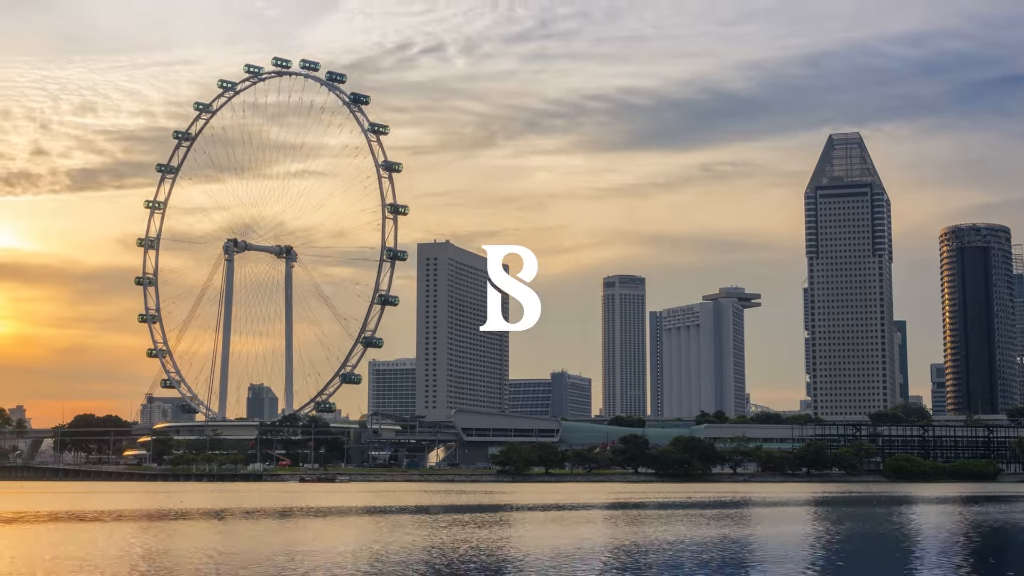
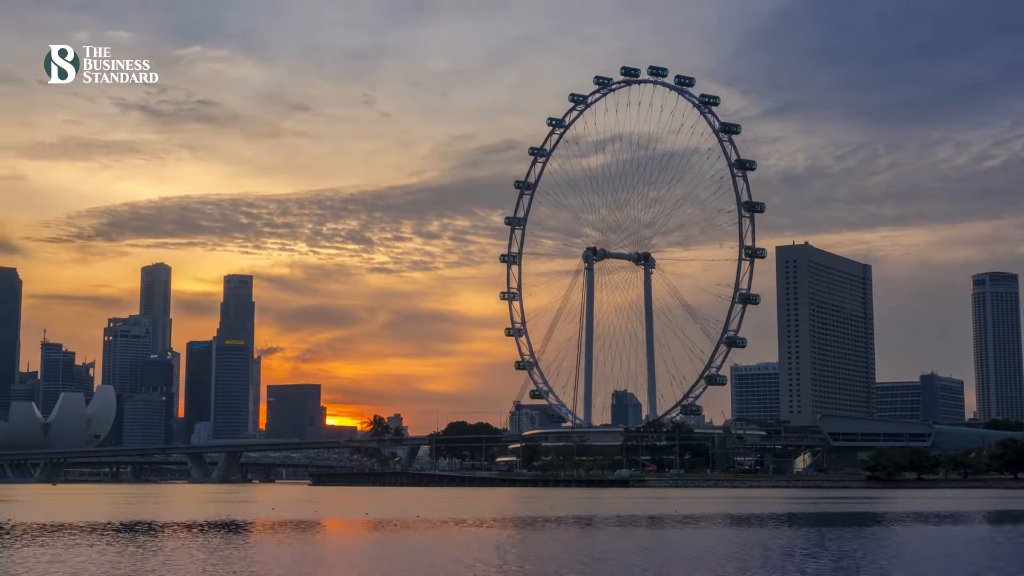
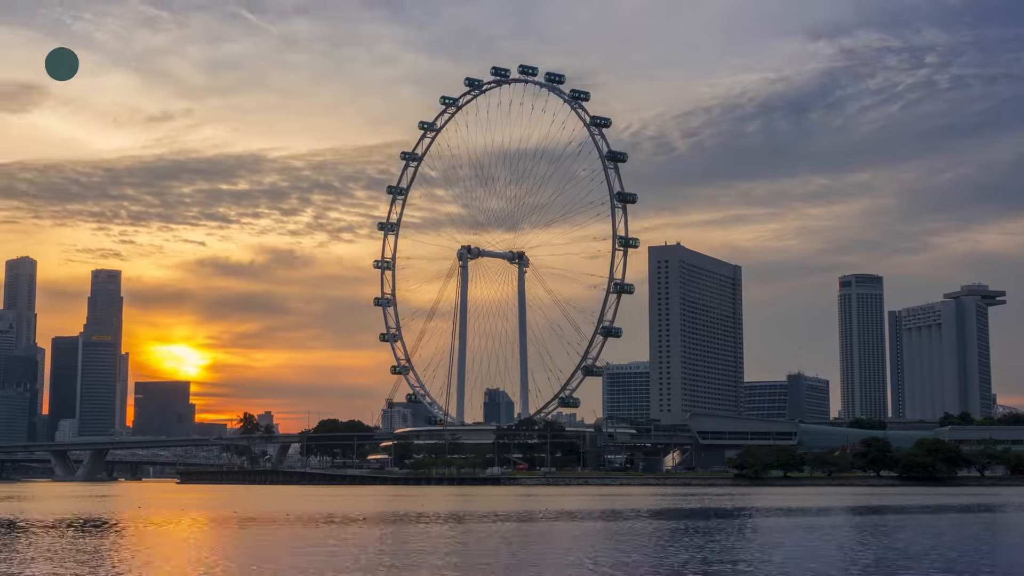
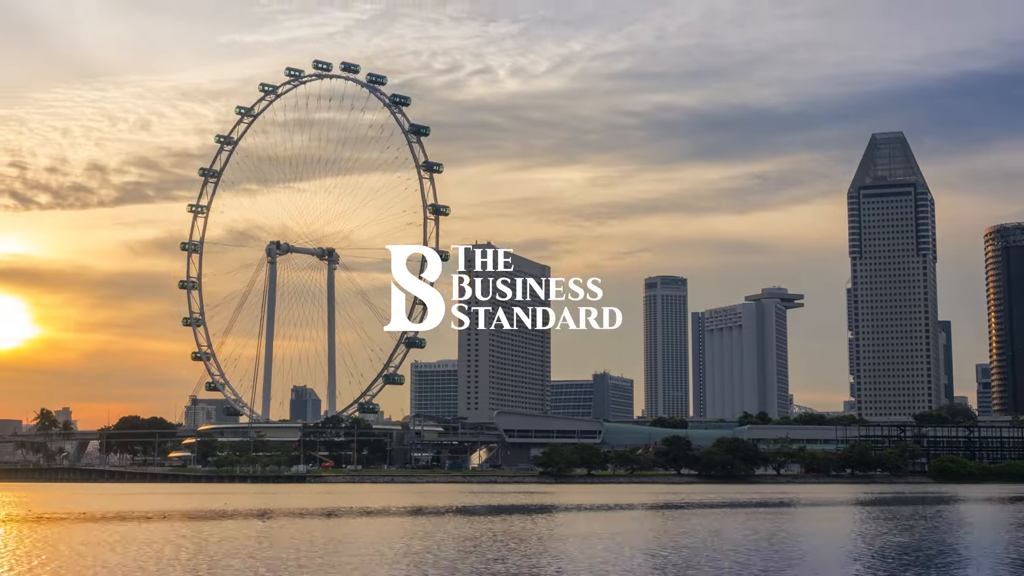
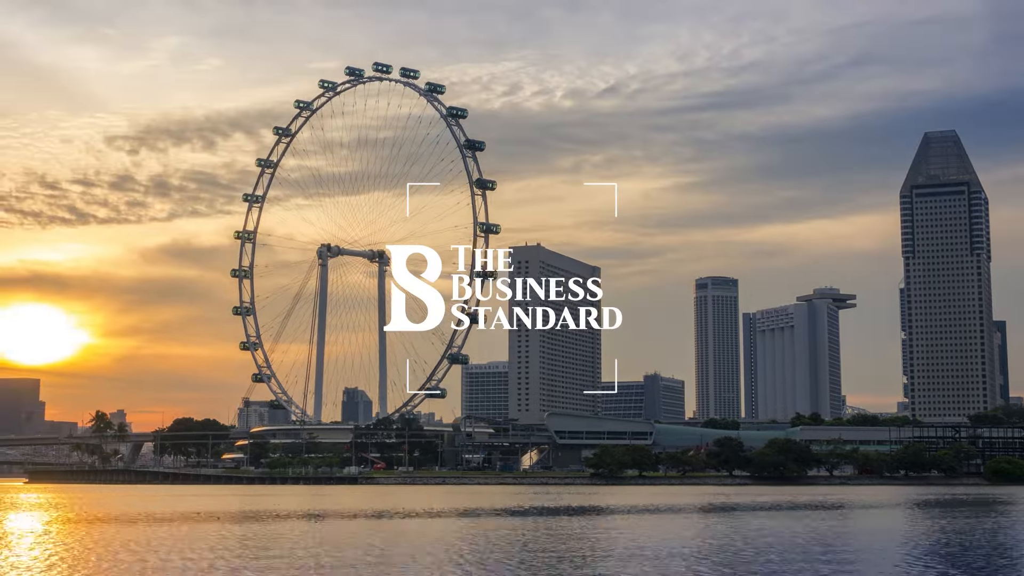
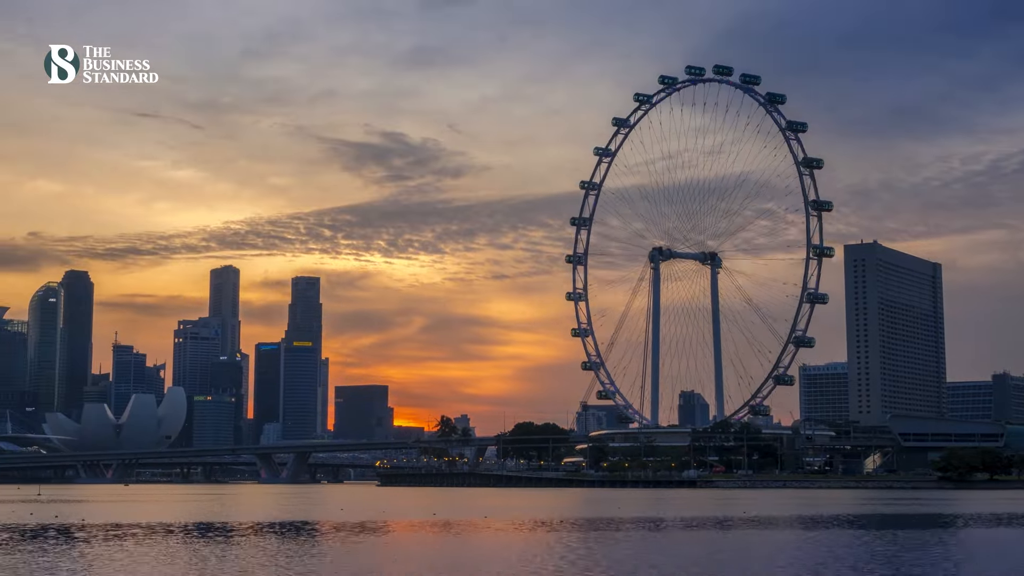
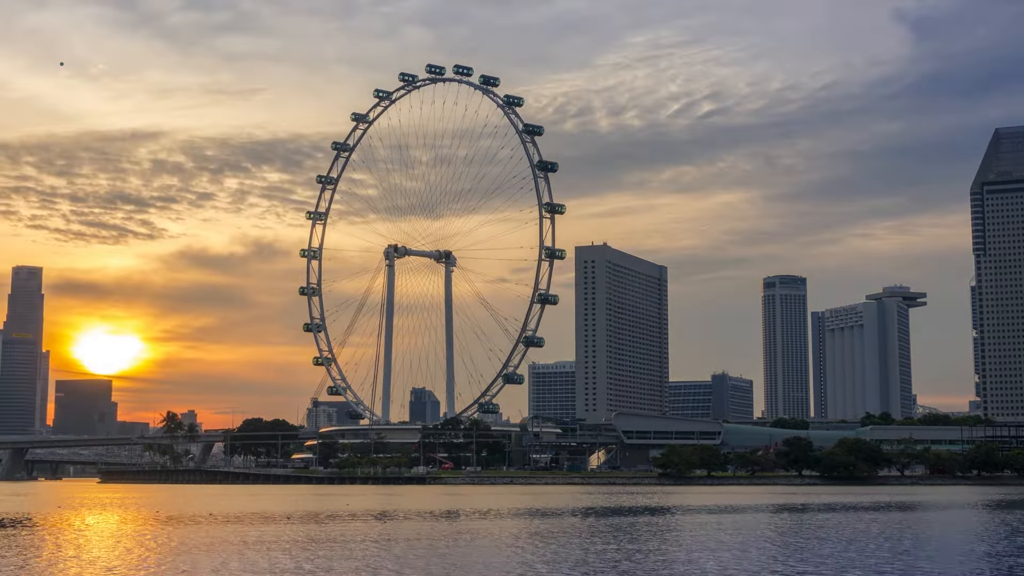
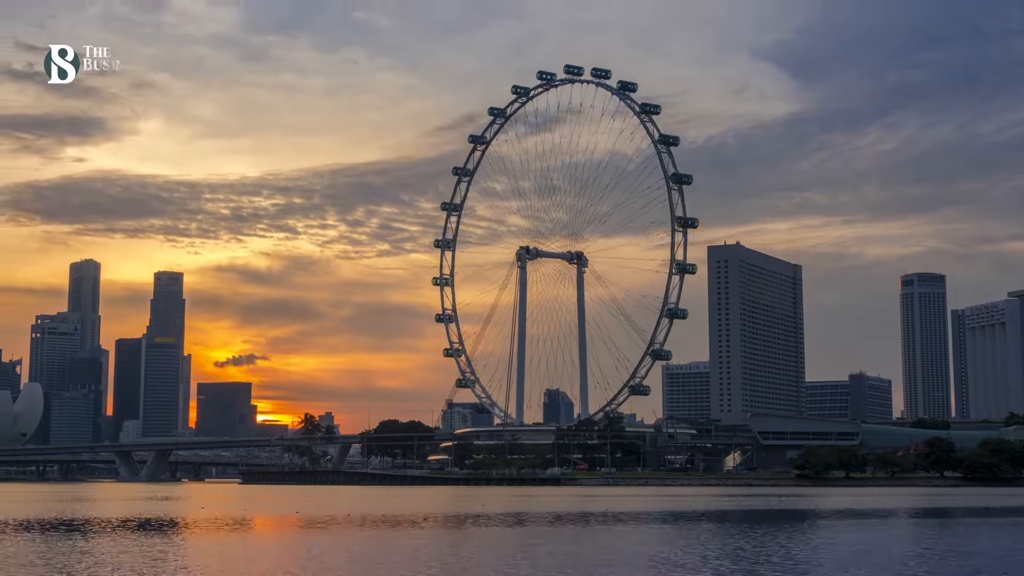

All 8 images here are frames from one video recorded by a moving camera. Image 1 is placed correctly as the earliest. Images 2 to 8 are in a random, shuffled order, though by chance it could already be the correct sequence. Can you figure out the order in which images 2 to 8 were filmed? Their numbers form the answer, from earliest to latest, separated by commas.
4, 5, 7, 3, 8, 2, 6
